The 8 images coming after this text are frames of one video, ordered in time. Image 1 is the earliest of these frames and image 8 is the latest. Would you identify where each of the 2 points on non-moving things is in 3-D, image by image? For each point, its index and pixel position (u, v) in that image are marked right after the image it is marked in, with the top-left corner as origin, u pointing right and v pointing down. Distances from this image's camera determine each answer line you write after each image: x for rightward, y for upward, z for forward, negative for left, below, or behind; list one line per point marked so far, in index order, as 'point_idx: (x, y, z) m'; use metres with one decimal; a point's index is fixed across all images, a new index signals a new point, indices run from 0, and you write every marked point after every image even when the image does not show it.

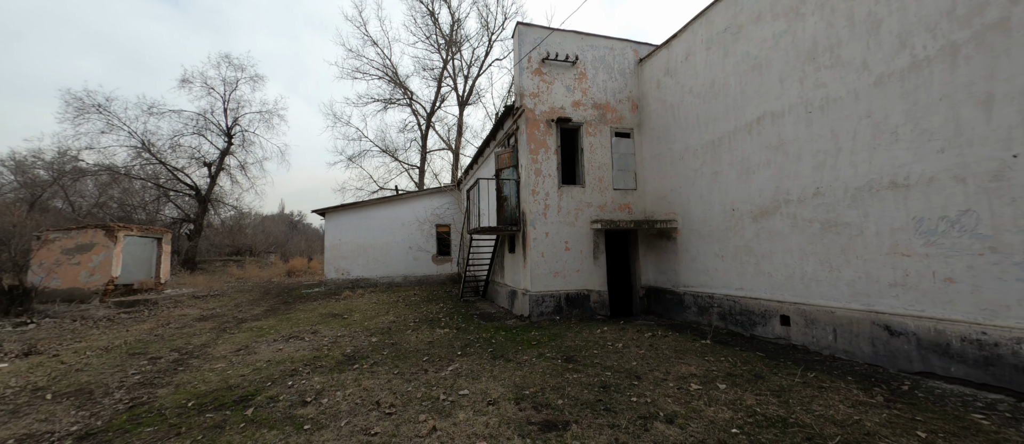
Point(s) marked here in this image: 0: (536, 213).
0: (+0.5, +0.2, +7.8) m
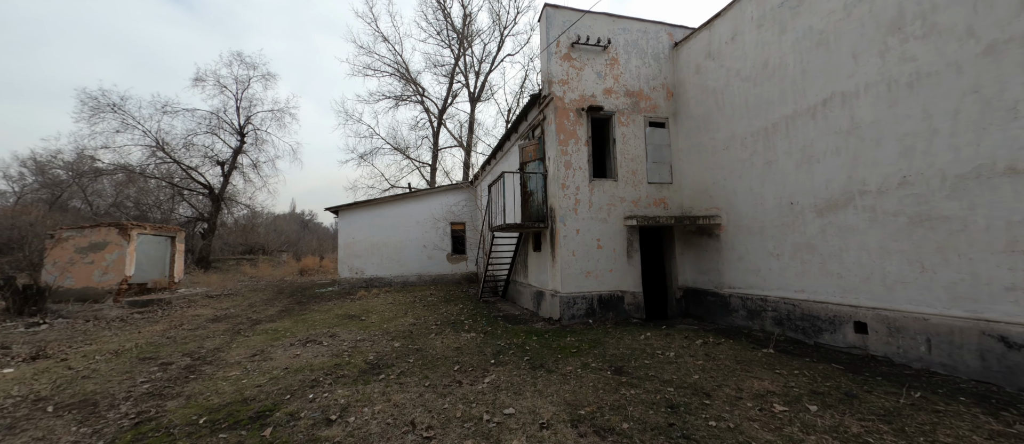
0: (+1.1, +0.3, +7.3) m
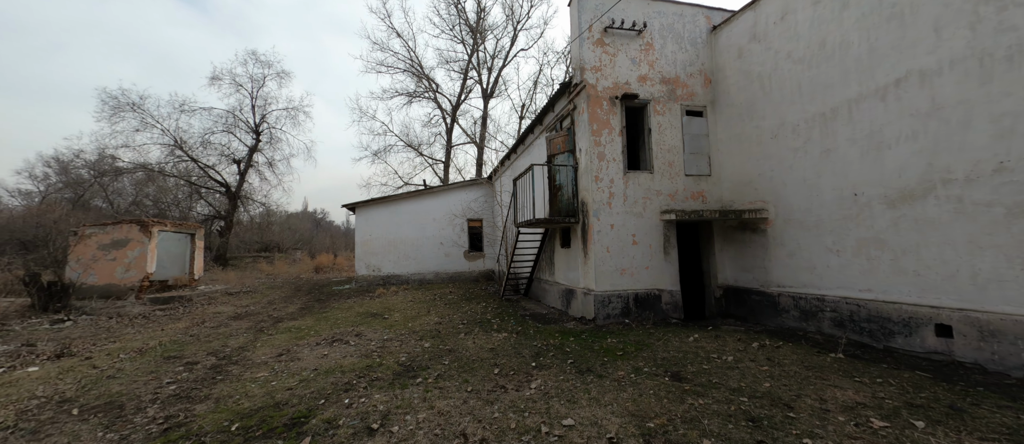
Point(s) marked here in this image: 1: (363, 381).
0: (+1.7, +0.4, +6.9) m
1: (-1.7, -1.8, +4.2) m
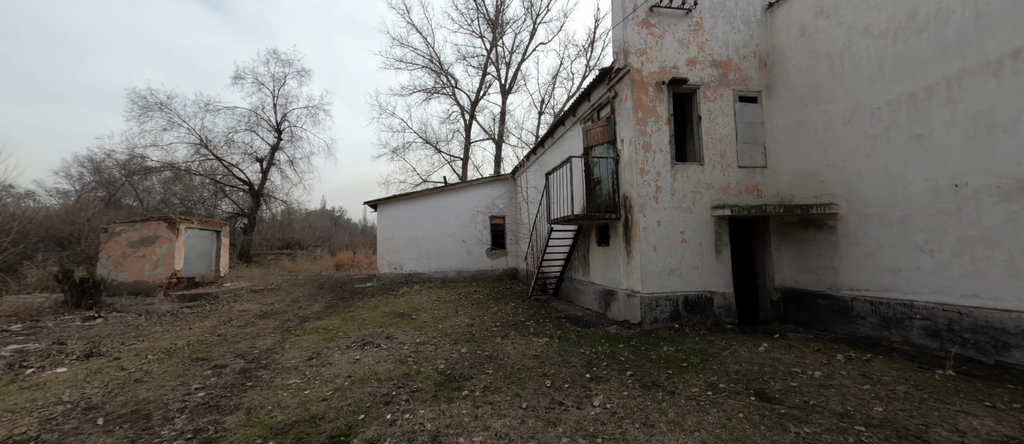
0: (+2.3, +0.4, +6.4) m
1: (-1.1, -1.8, +3.8) m
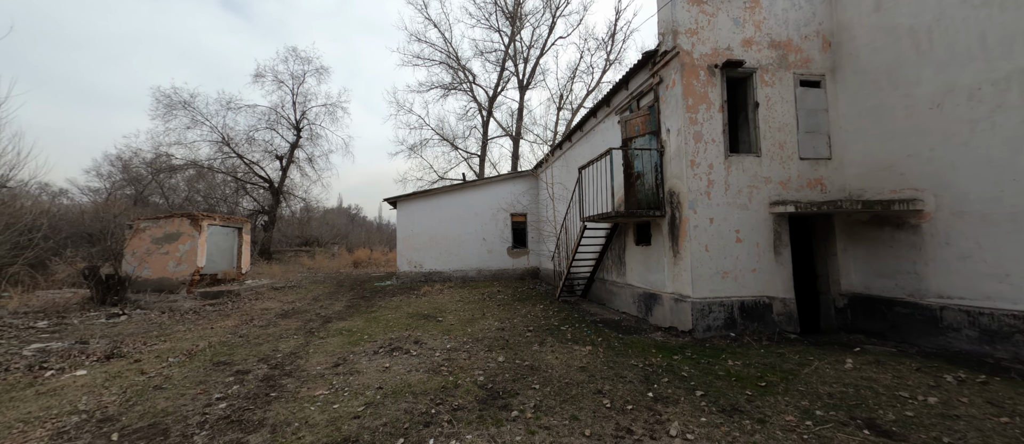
0: (+2.9, +0.5, +5.8) m
1: (-0.6, -1.7, +3.4) m
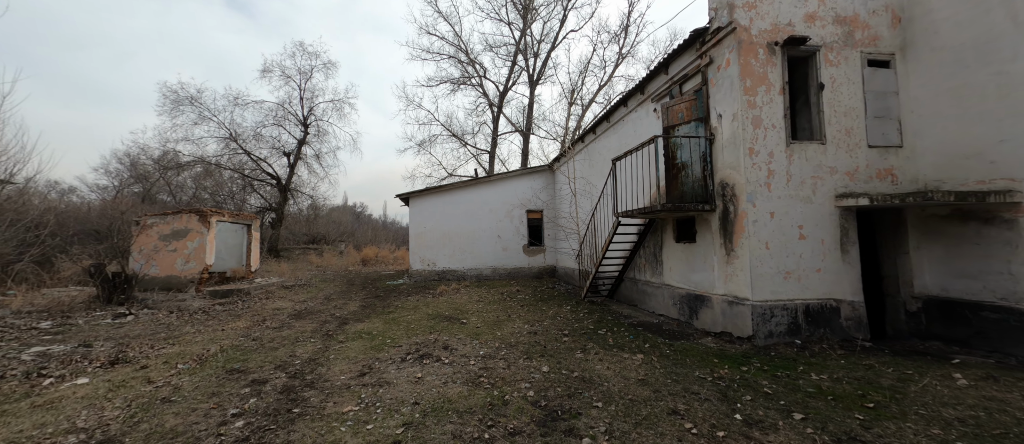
0: (+3.5, +0.5, +5.3) m
1: (-0.1, -1.7, +2.9) m
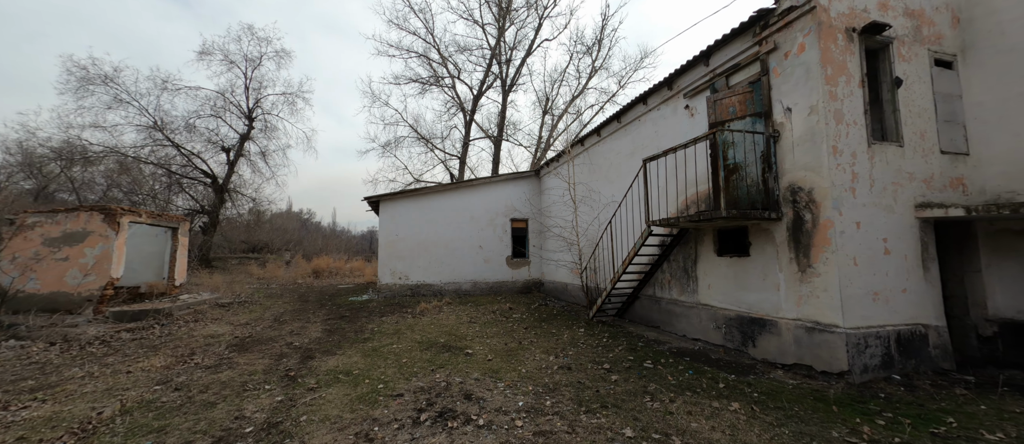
0: (+4.0, +0.4, +4.5) m
1: (+0.7, -1.6, +1.6) m
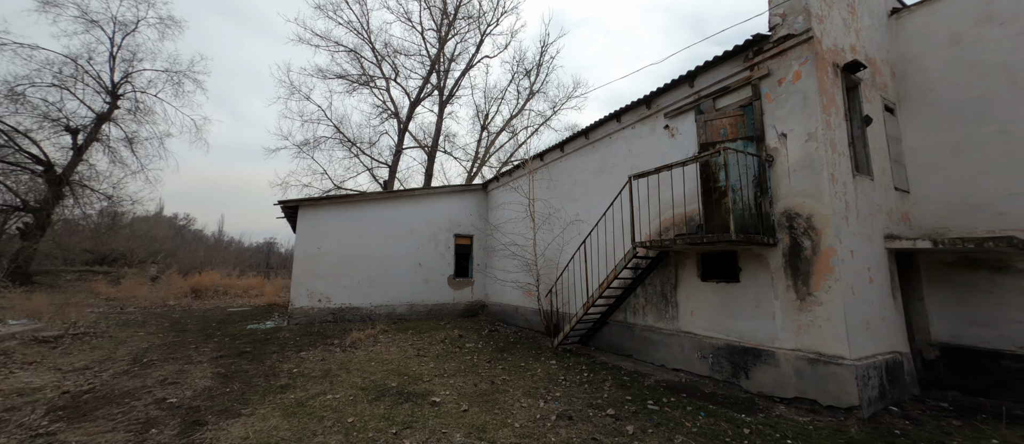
0: (+3.9, +0.1, +4.5) m
1: (+1.3, -1.7, +0.8) m
